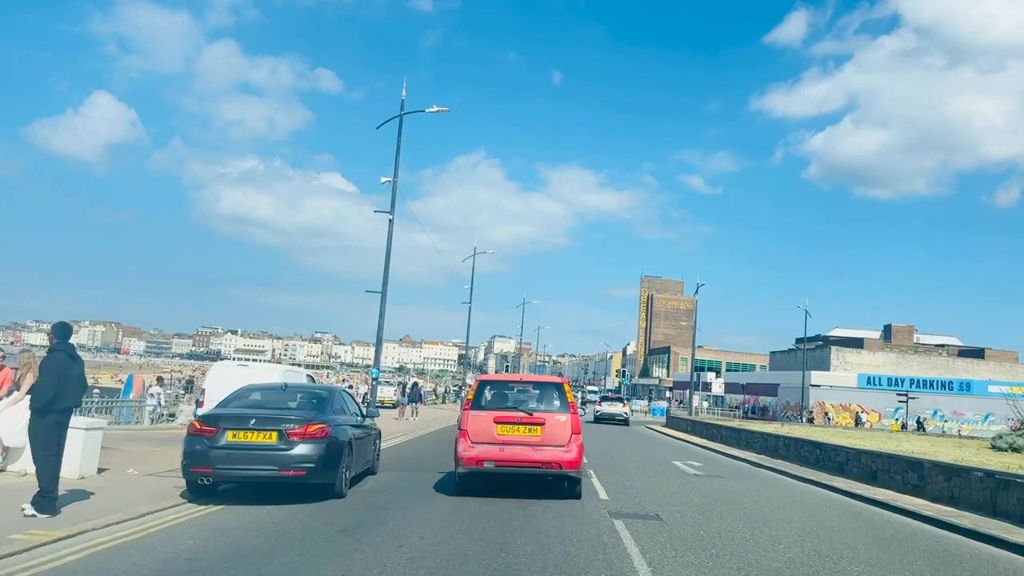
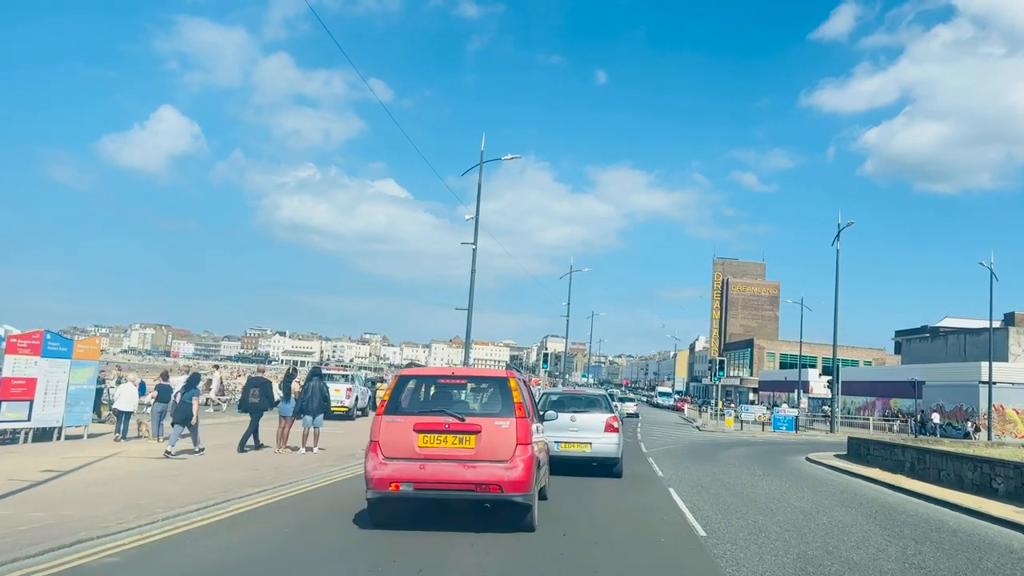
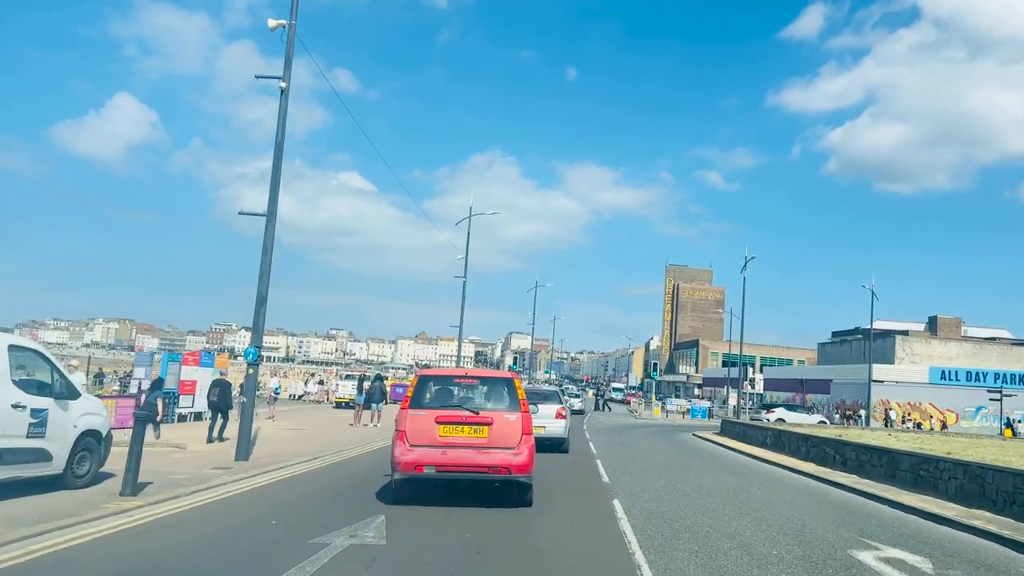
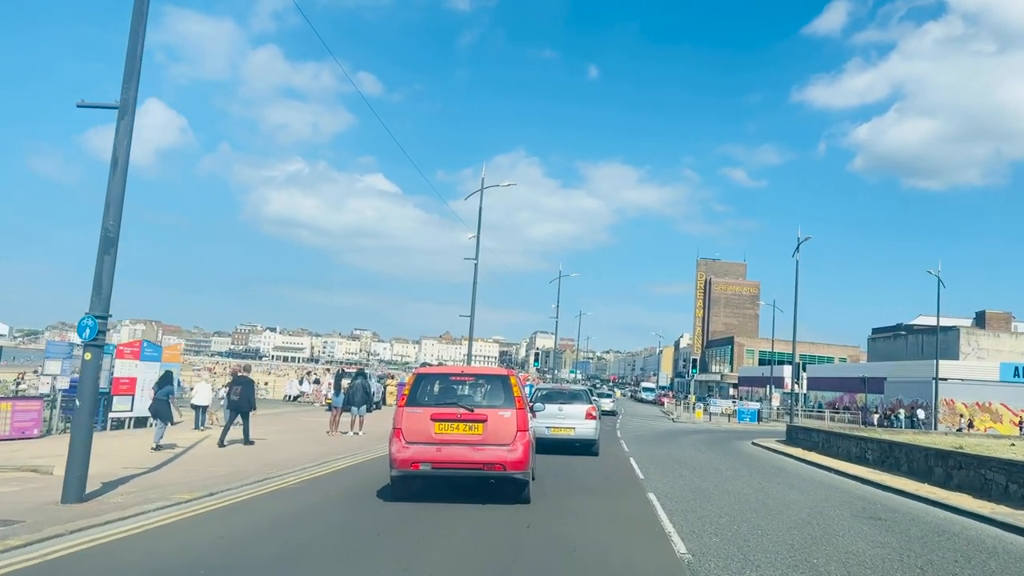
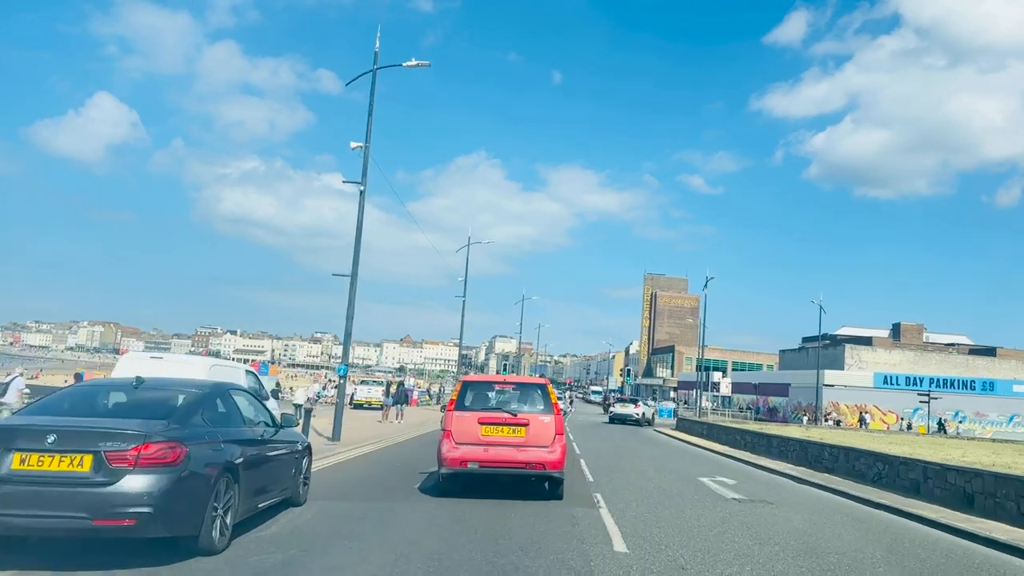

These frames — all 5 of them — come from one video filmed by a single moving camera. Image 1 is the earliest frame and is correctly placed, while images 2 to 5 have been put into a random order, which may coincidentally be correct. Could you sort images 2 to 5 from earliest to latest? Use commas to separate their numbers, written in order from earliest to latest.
5, 3, 4, 2
